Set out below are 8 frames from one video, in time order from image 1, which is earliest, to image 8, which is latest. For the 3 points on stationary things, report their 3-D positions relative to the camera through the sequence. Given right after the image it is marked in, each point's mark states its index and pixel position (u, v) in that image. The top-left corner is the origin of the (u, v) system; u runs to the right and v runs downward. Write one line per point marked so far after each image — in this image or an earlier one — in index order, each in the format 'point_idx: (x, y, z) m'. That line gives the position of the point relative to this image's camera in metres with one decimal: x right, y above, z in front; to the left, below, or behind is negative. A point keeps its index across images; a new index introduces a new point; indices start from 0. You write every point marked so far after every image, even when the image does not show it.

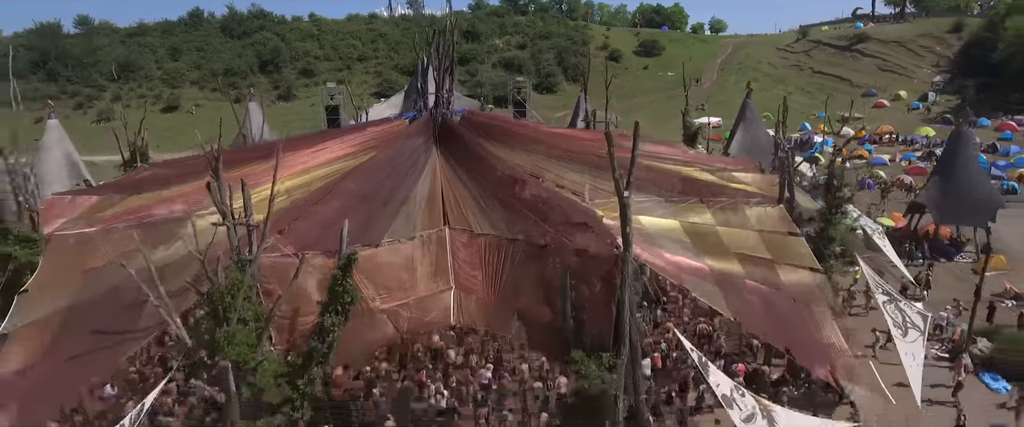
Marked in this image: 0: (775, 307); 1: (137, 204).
0: (+7.4, -2.6, +16.3) m
1: (-11.3, +0.2, +17.2) m
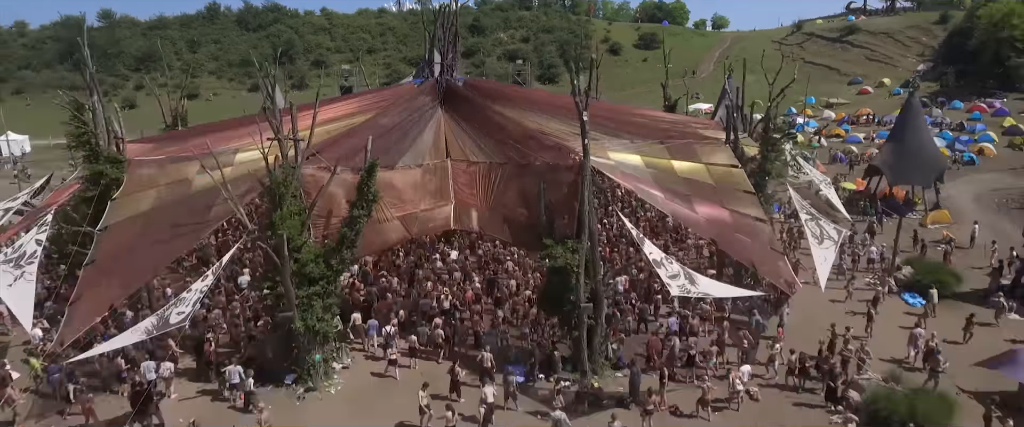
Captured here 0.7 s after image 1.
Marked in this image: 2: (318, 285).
0: (+7.0, -0.2, +19.9) m
1: (-11.6, +2.6, +21.1) m
2: (-5.6, -2.1, +16.6) m
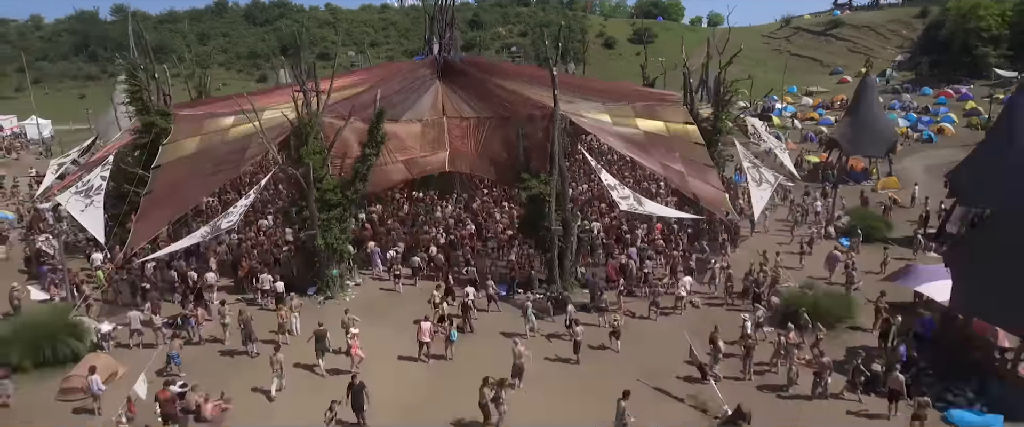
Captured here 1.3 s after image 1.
0: (+6.4, +1.9, +23.5) m
1: (-12.2, +4.8, +24.7) m
2: (-6.2, +0.1, +20.2) m
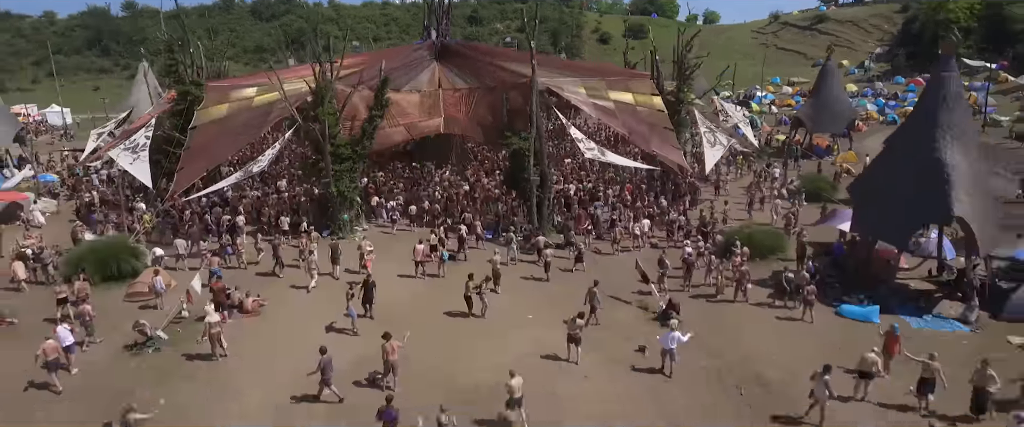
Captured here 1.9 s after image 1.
0: (+5.8, +3.9, +27.0) m
1: (-12.8, +6.7, +28.2) m
2: (-6.8, +2.1, +23.7) m
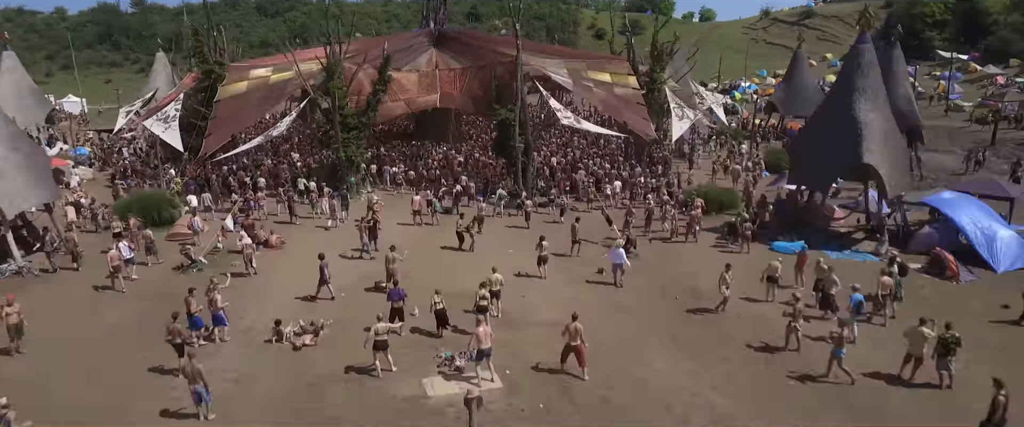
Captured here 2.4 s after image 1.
0: (+5.2, +5.6, +30.1) m
1: (-13.4, +8.5, +31.4) m
2: (-7.4, +3.8, +26.8) m
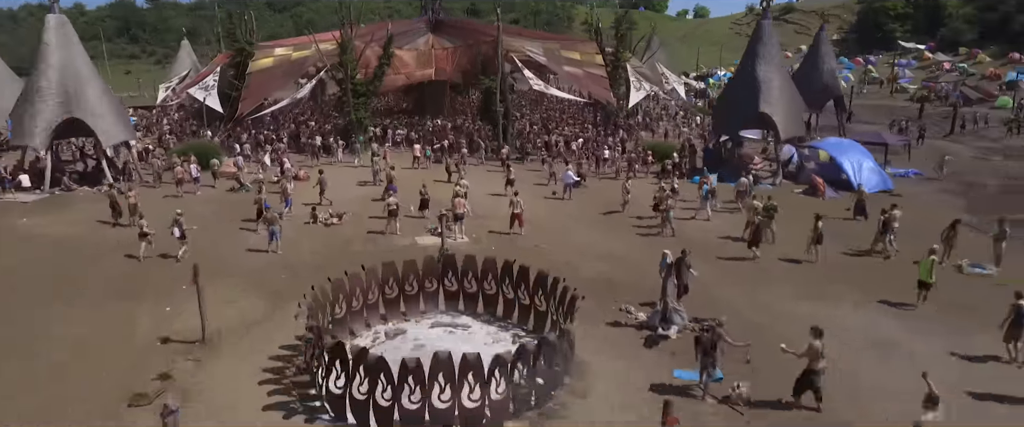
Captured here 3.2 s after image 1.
0: (+4.2, +8.3, +35.6) m
1: (-14.4, +11.2, +36.9) m
2: (-8.4, +6.5, +32.3) m
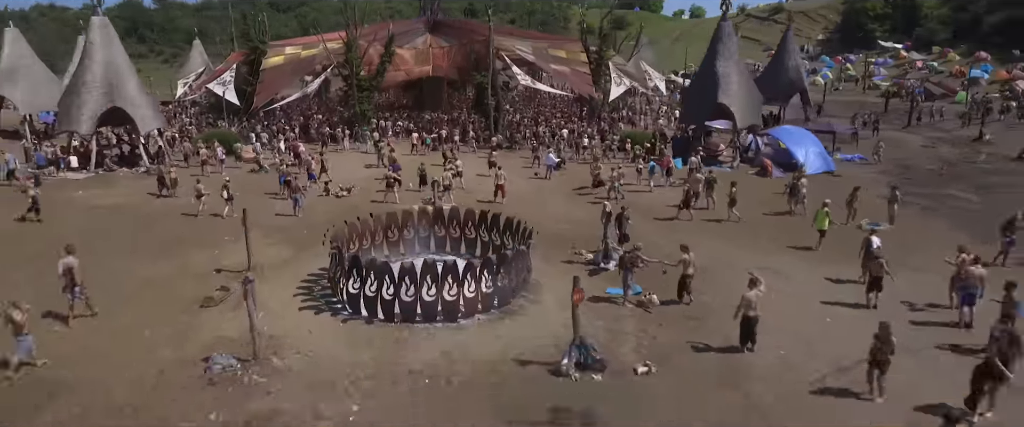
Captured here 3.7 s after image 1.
0: (+3.6, +9.3, +38.8) m
1: (-15.0, +12.2, +40.1) m
2: (-9.0, +7.5, +35.6) m
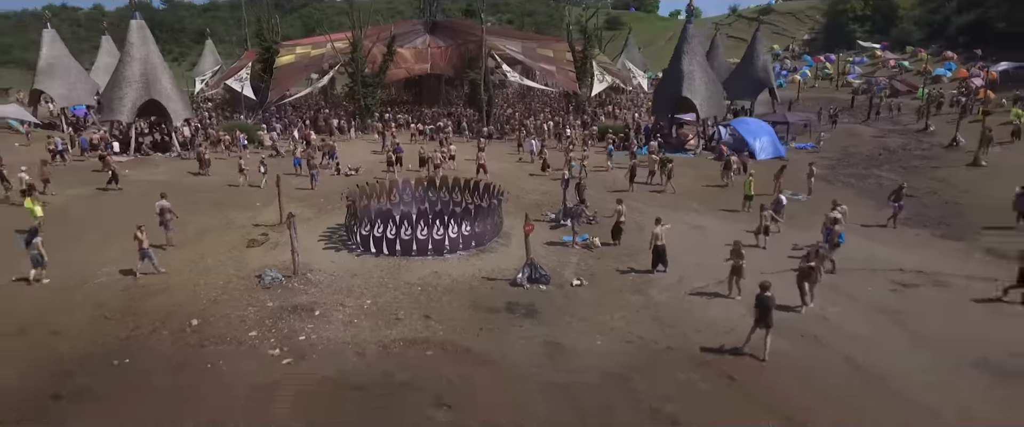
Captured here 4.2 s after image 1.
0: (+2.9, +10.4, +42.4) m
1: (-15.7, +13.3, +43.8) m
2: (-9.7, +8.6, +39.2) m
